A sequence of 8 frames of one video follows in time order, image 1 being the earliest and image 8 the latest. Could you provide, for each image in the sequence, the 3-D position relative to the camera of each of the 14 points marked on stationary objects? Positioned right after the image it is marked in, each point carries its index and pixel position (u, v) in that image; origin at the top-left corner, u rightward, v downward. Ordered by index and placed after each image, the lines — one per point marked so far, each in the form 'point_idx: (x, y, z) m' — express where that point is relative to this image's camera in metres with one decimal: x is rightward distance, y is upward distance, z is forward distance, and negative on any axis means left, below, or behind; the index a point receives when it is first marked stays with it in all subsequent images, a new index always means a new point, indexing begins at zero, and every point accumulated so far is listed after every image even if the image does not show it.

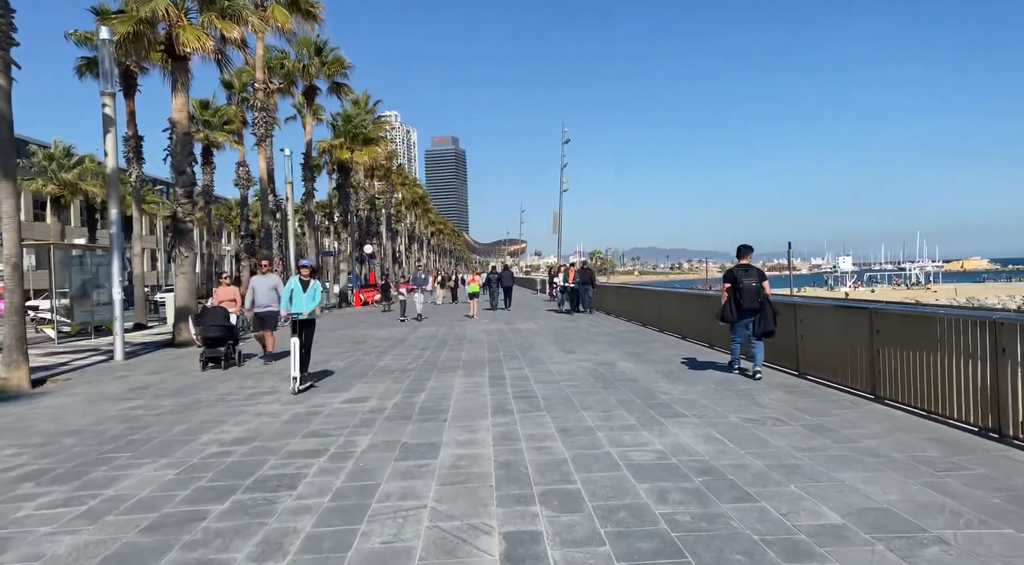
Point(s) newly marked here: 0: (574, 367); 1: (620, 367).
0: (+1.0, -1.4, +10.8) m
1: (+1.8, -1.4, +10.5) m
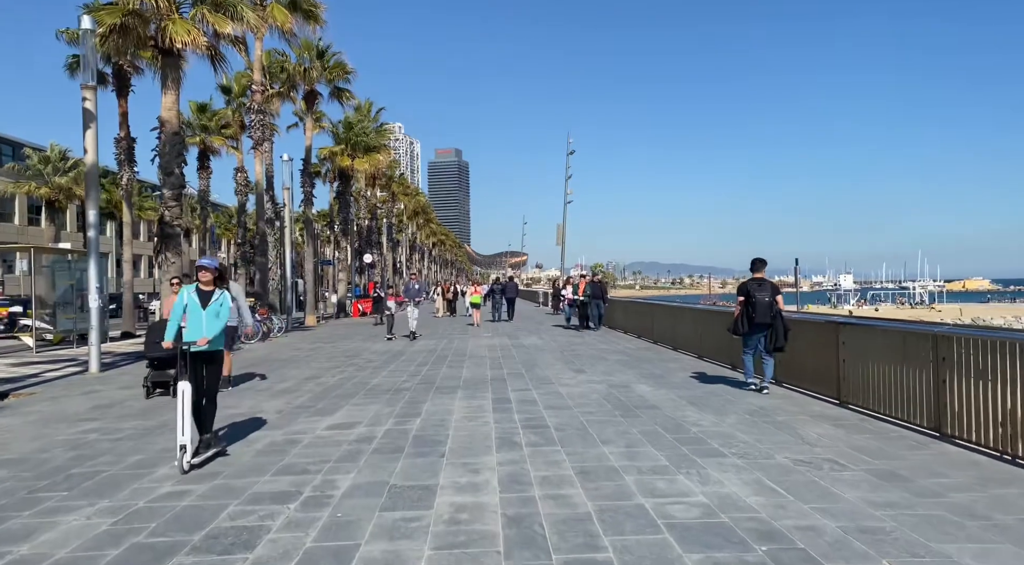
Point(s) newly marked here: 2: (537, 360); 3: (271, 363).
0: (+1.1, -1.6, +9.8) m
1: (+1.8, -1.6, +9.5) m
2: (+0.5, -1.6, +13.6) m
3: (-5.4, -1.8, +14.7) m
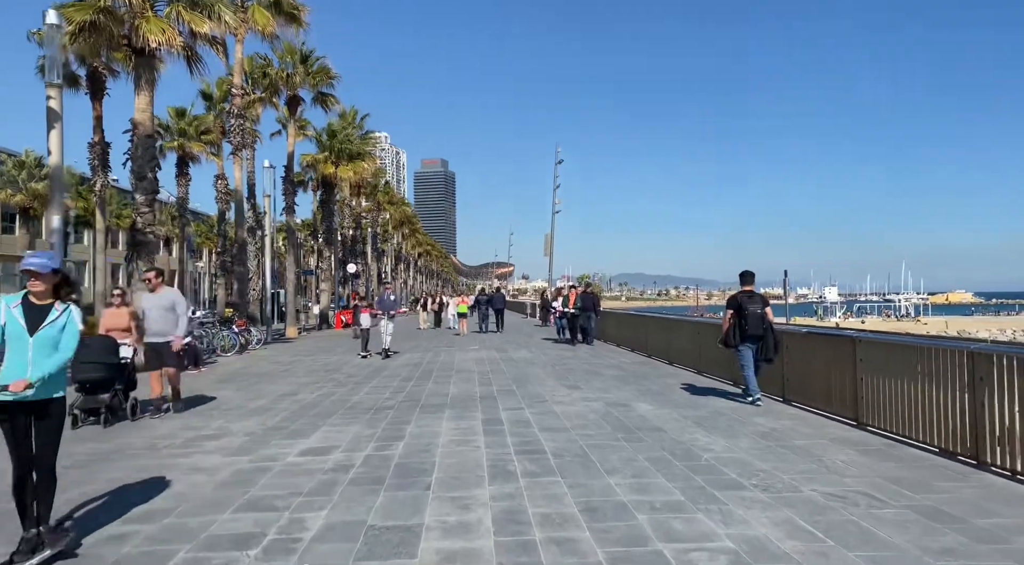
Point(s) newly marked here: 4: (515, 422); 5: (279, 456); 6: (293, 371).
0: (+1.0, -1.8, +9.1) m
1: (+1.7, -1.7, +8.9) m
2: (+0.3, -1.8, +12.9) m
3: (-5.6, -2.0, +13.9) m
4: (0.0, -1.7, +8.1) m
5: (-2.4, -1.8, +6.8) m
6: (-5.1, -2.0, +15.0) m
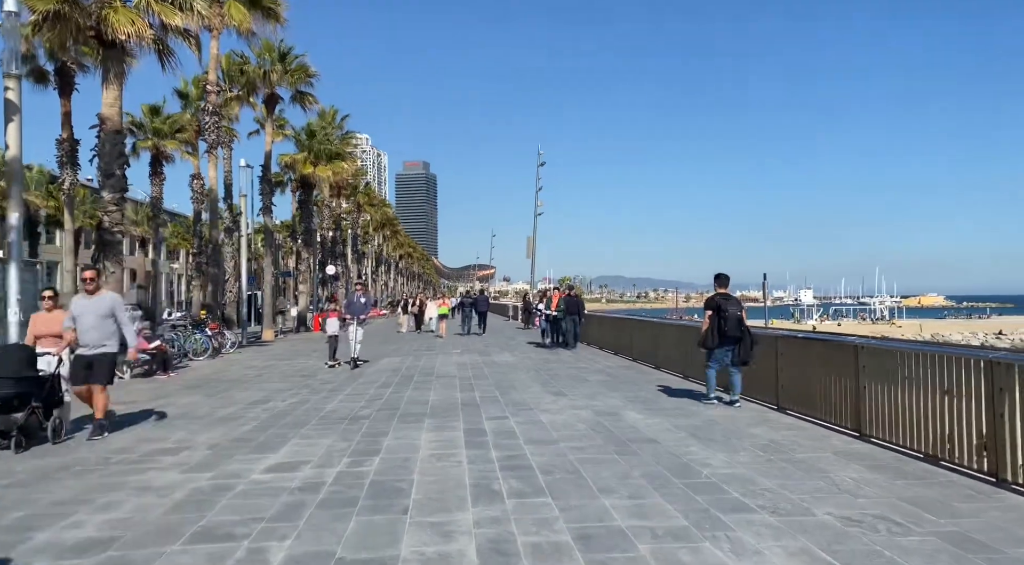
0: (+0.8, -1.8, +8.6) m
1: (+1.5, -1.8, +8.4) m
2: (0.0, -1.9, +12.4) m
3: (-6.0, -2.1, +13.2) m
4: (-0.1, -1.8, +7.6) m
5: (-2.6, -1.8, +6.2) m
6: (-5.4, -2.1, +14.4) m
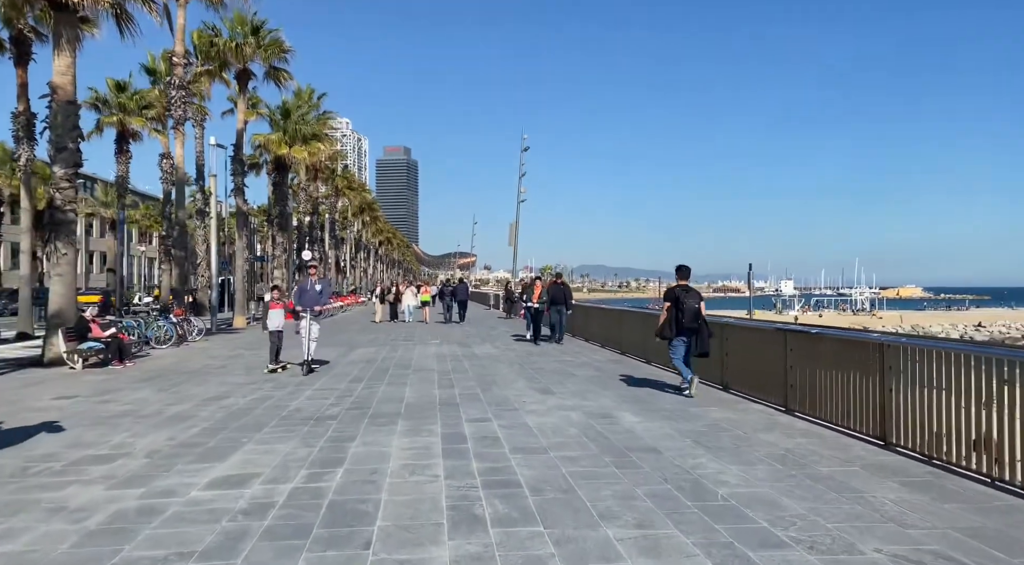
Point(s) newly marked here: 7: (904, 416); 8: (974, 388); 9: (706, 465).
0: (+0.6, -1.6, +7.8) m
1: (+1.3, -1.6, +7.6) m
2: (-0.3, -1.7, +11.6) m
3: (-6.3, -1.8, +12.2) m
4: (-0.3, -1.6, +6.8) m
5: (-2.7, -1.7, +5.3) m
6: (-5.8, -1.8, +13.4) m
7: (+3.9, -1.3, +6.6) m
8: (+3.9, -0.9, +5.6) m
9: (+1.7, -1.6, +5.9) m
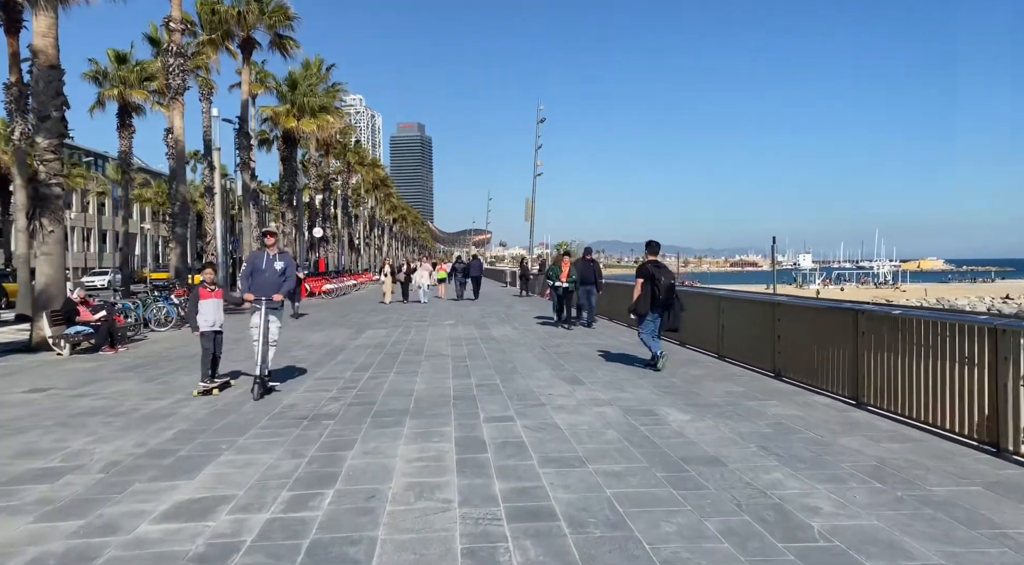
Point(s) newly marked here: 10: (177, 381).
0: (+0.9, -1.4, +6.7) m
1: (+1.6, -1.4, +6.5) m
2: (0.0, -1.3, +10.4) m
3: (-5.9, -1.4, +11.2) m
4: (-0.1, -1.4, +5.6) m
5: (-2.5, -1.5, +4.2) m
6: (-5.4, -1.3, +12.4) m
7: (+4.1, -1.1, +5.3) m
8: (+4.1, -0.7, +4.3) m
9: (+2.0, -1.4, +4.7) m
10: (-4.9, -1.4, +9.5) m
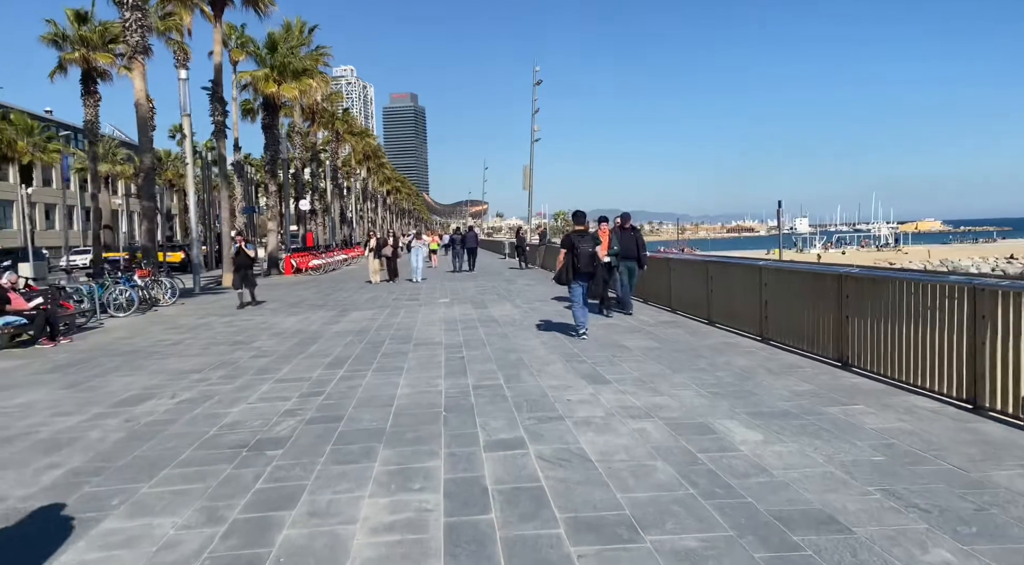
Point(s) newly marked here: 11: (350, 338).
0: (+0.9, -1.2, +4.9) m
1: (+1.7, -1.2, +4.7) m
2: (+0.1, -0.9, +8.7) m
3: (-5.9, -1.1, +9.4) m
4: (0.0, -1.3, +3.9) m
5: (-2.4, -1.5, +2.5) m
6: (-5.3, -1.0, +10.6) m
7: (+4.2, -0.9, +3.6) m
8: (+4.2, -0.5, +2.5) m
9: (+2.0, -1.3, +3.0) m
10: (-4.8, -1.2, +7.7) m
11: (-2.7, -0.9, +10.7) m
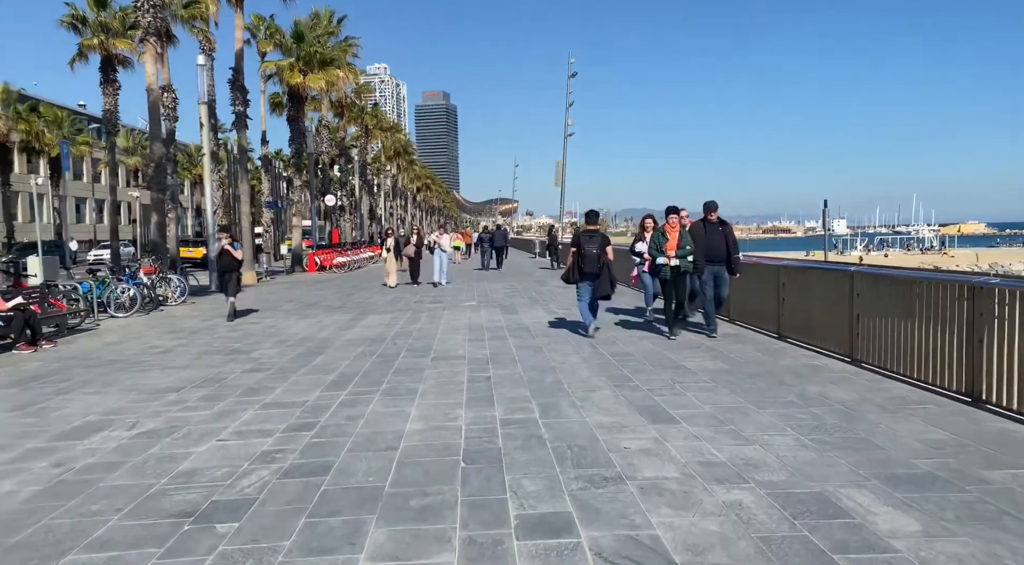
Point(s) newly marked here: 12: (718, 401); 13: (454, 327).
0: (+1.2, -1.3, +3.4) m
1: (+1.9, -1.3, +3.2) m
2: (+0.5, -1.0, +7.2) m
3: (-5.4, -1.1, +8.2) m
4: (+0.2, -1.4, +2.4) m
5: (-2.3, -1.6, +1.1) m
6: (-4.8, -1.0, +9.4) m
7: (+4.4, -1.0, +1.9) m
8: (+4.3, -0.7, +0.9) m
9: (+2.2, -1.4, +1.4) m
10: (-4.4, -1.2, +6.5) m
11: (-2.2, -0.9, +9.3) m
12: (+1.9, -1.1, +6.1) m
13: (-1.0, -0.7, +11.2) m
